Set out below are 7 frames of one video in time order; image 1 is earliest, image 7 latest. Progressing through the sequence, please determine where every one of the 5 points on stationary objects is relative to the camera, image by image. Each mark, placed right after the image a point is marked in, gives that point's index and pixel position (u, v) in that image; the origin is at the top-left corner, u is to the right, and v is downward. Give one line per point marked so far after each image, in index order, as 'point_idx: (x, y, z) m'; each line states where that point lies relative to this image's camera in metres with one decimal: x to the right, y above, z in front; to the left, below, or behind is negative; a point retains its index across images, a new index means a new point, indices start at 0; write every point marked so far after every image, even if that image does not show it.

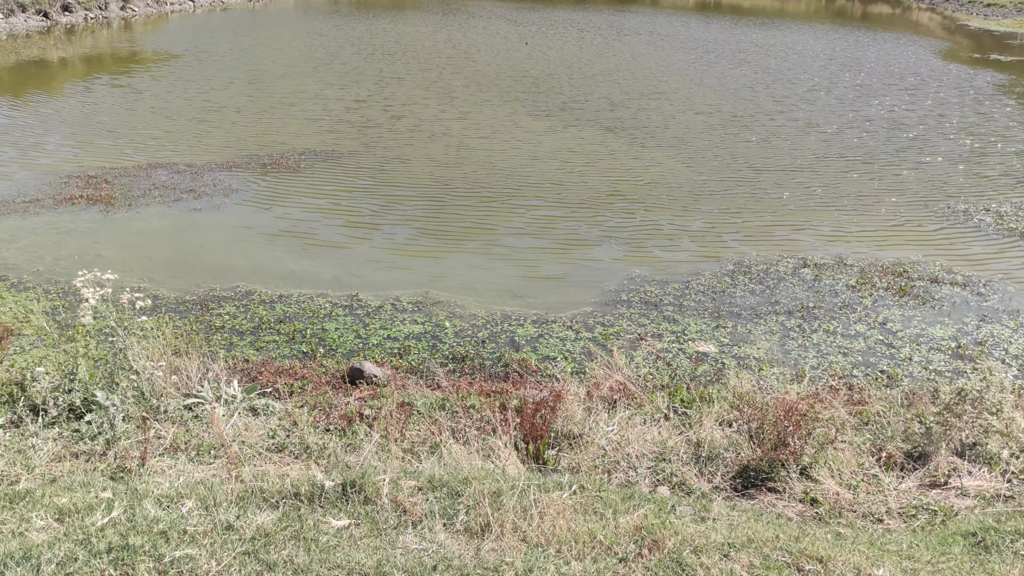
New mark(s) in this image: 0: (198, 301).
0: (-3.1, -0.1, +8.8) m
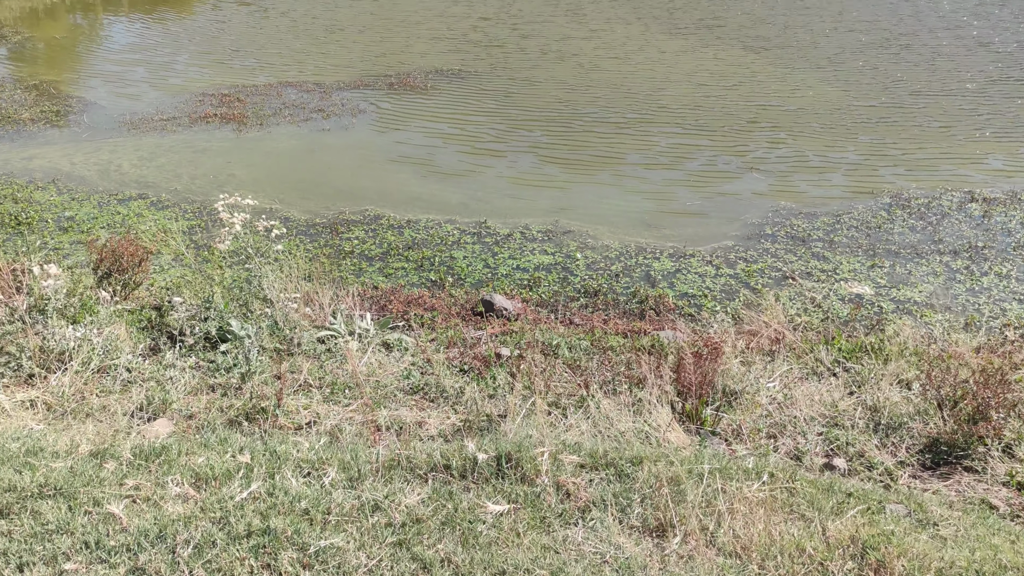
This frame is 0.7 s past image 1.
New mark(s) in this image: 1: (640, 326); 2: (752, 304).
0: (-1.8, +0.6, +8.8) m
1: (+0.9, -0.3, +6.5) m
2: (+1.9, -0.1, +7.3) m
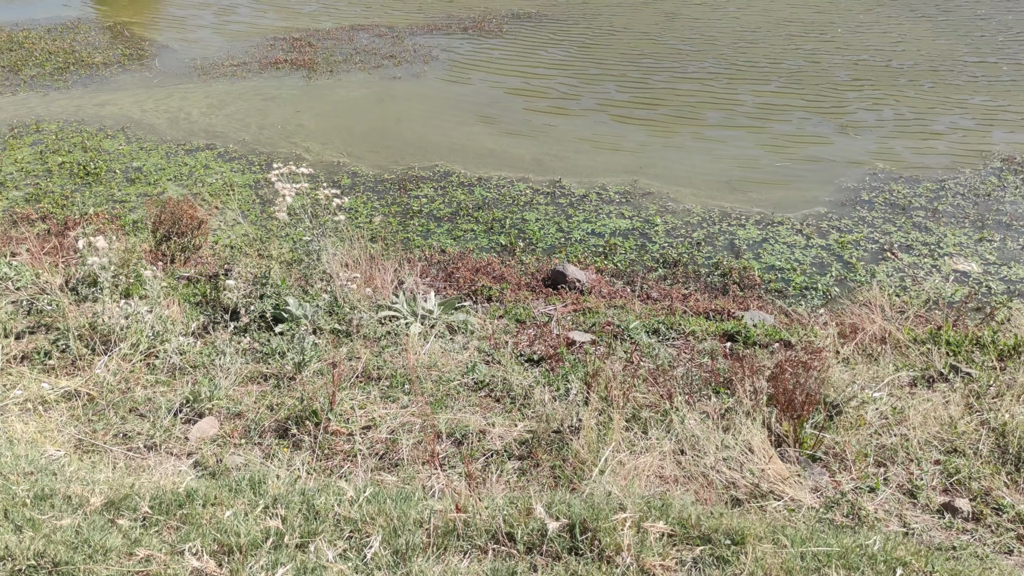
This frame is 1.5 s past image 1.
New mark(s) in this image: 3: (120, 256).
0: (-1.1, +1.0, +8.4) m
1: (+1.4, -0.1, +6.0) m
2: (+2.5, 0.0, +6.7) m
3: (-2.1, +0.2, +4.9) m
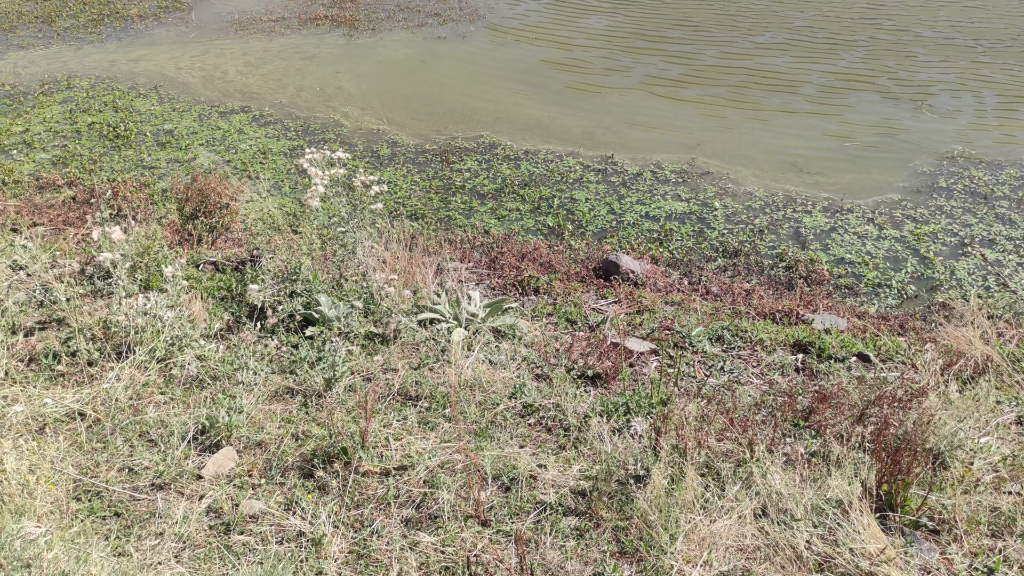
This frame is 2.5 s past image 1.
0: (-0.7, +1.2, +8.0) m
1: (+1.7, -0.1, +5.5) m
2: (+2.8, 0.0, +6.2) m
3: (-1.9, +0.2, +4.5) m
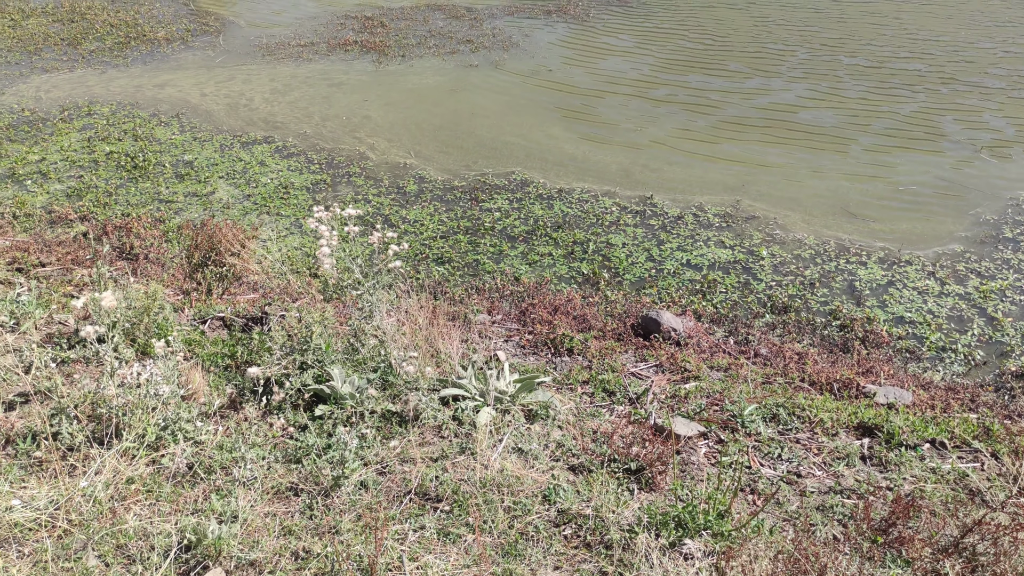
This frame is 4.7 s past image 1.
0: (-0.4, +0.8, +7.6) m
1: (+1.9, -0.5, +5.0) m
2: (+3.0, -0.4, +5.7) m
3: (-1.7, -0.1, +4.1) m
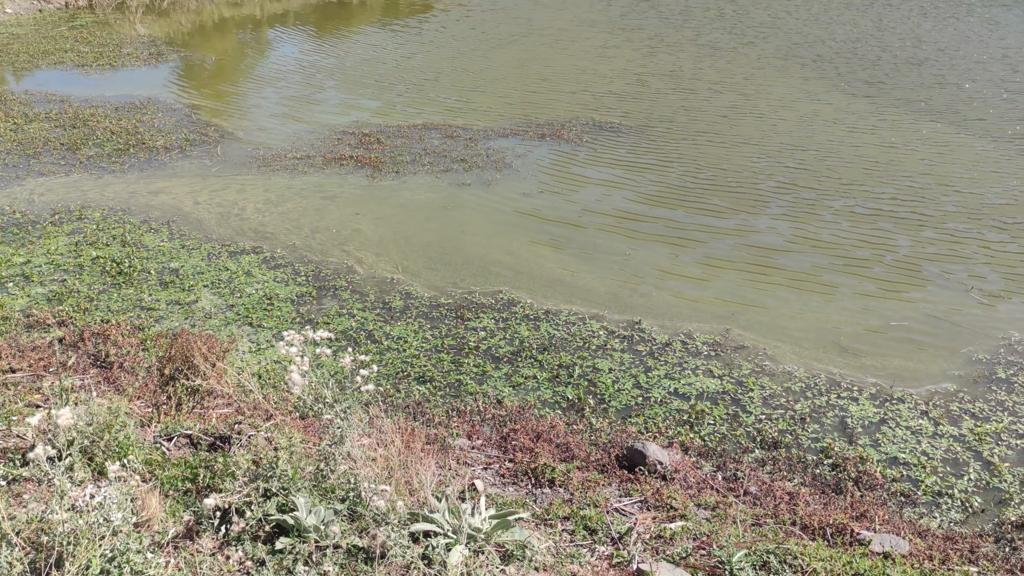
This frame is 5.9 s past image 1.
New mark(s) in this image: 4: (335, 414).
0: (-0.5, -0.2, +7.5) m
1: (+1.8, -1.2, +4.8) m
2: (+2.9, -1.2, +5.5) m
3: (-1.8, -0.6, +3.9) m
4: (-0.8, -0.5, +4.2) m
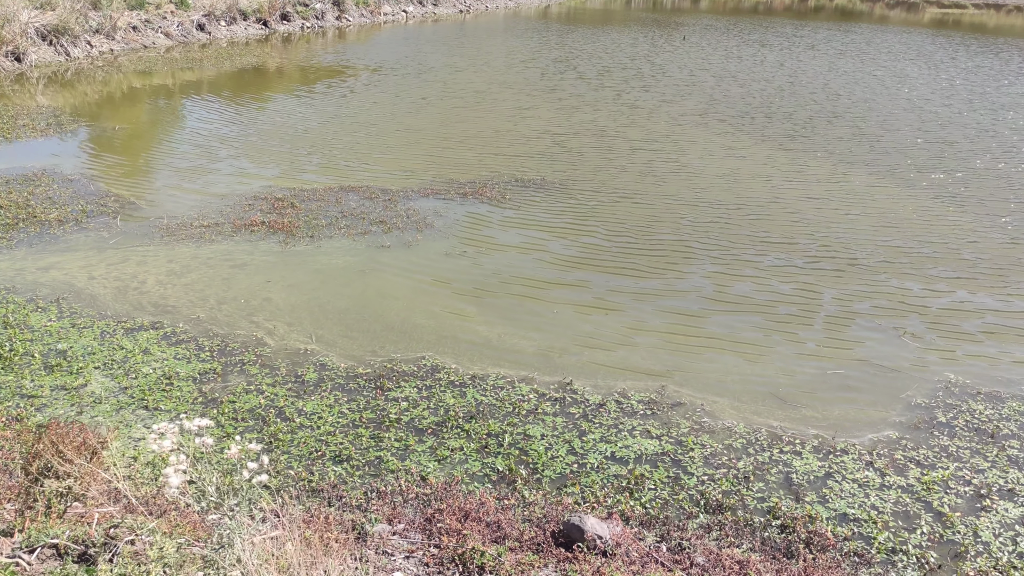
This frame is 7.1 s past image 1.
0: (-1.1, -0.7, +7.0) m
1: (+1.4, -1.5, +4.4) m
2: (+2.5, -1.5, +5.2) m
3: (-2.1, -0.9, +3.3) m
4: (-1.1, -0.8, +3.7) m
